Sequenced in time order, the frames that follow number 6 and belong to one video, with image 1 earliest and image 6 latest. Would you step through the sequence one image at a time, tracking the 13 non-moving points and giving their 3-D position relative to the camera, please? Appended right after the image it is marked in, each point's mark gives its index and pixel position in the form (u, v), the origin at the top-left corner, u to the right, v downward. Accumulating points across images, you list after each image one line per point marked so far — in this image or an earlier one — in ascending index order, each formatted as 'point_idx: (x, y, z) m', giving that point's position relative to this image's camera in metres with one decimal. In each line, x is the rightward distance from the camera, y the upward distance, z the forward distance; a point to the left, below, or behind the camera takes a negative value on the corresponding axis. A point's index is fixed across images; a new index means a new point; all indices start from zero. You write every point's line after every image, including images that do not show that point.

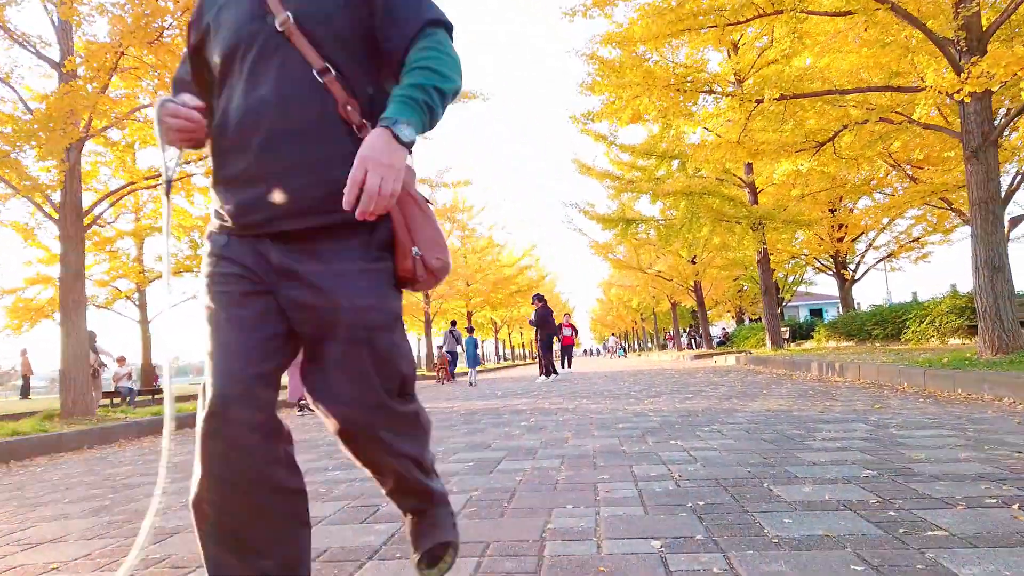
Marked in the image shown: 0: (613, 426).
0: (+0.8, -1.1, +5.1) m
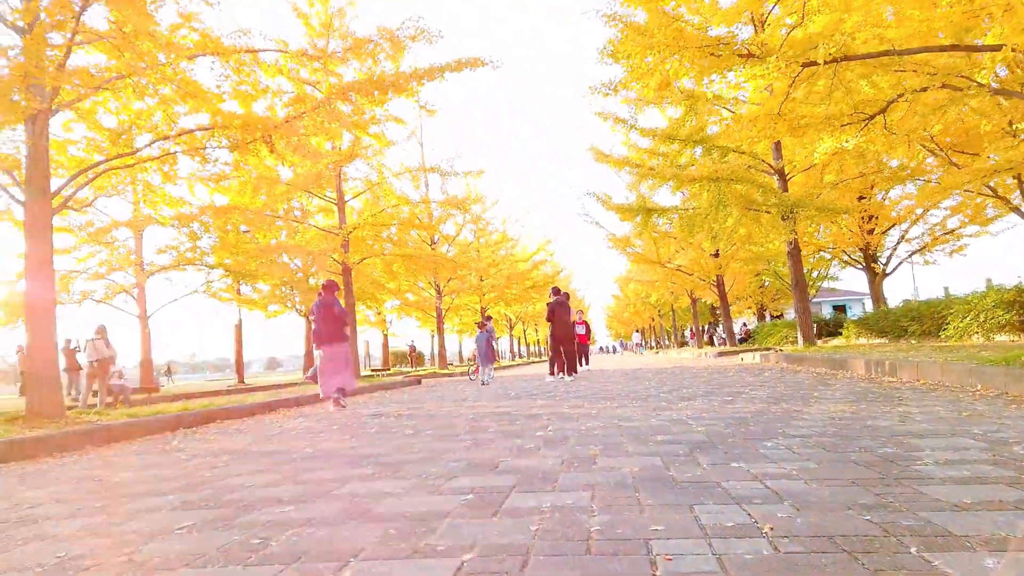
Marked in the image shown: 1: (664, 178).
0: (+0.9, -1.0, +4.1) m
1: (+4.0, +2.8, +16.0) m
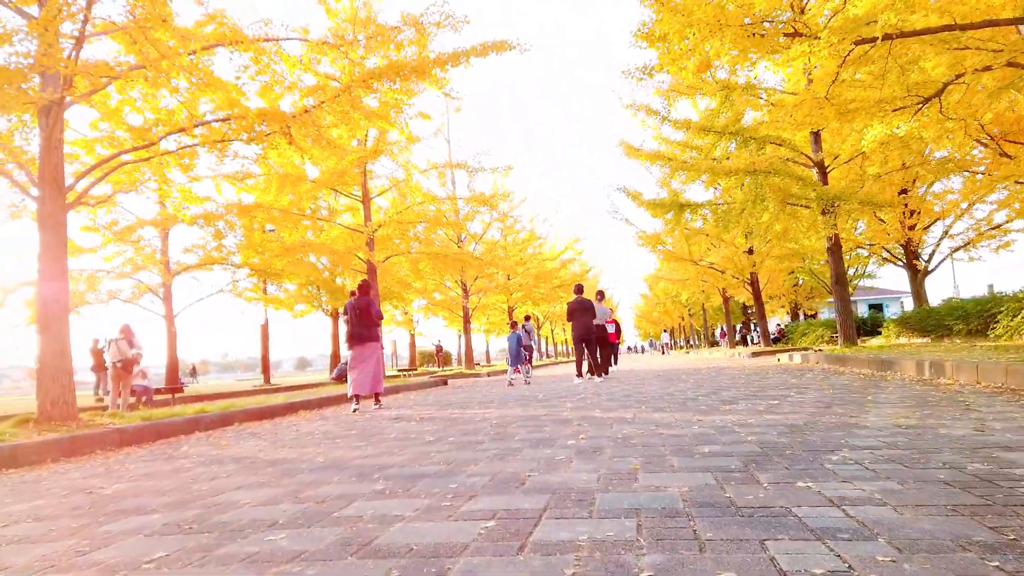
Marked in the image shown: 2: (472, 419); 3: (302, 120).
0: (+1.1, -1.0, +3.7) m
1: (+4.6, +2.9, +15.4) m
2: (-0.4, -1.4, +6.6) m
3: (-2.9, +2.3, +8.6) m
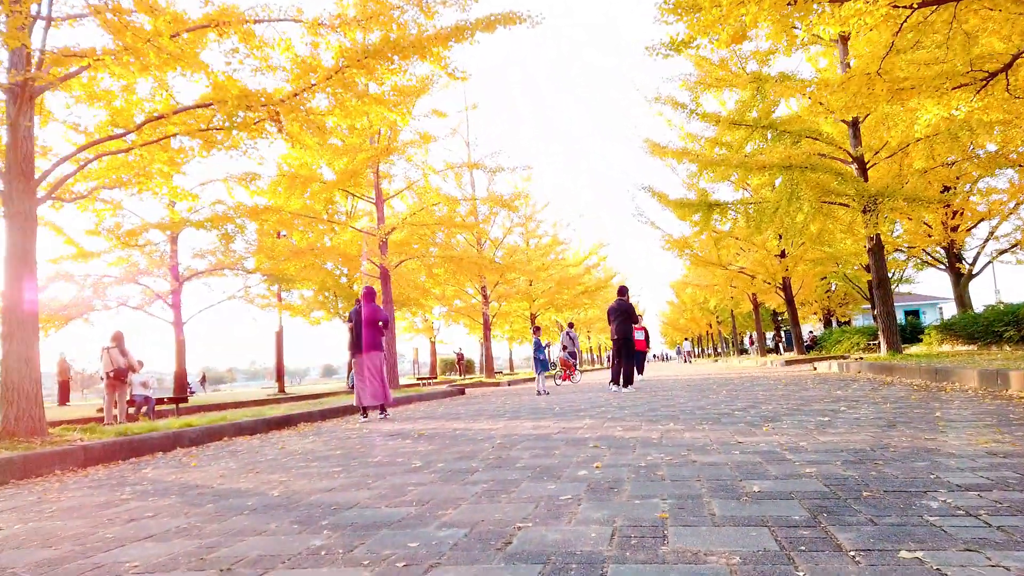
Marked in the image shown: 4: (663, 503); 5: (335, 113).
0: (+1.0, -0.9, +2.8) m
1: (+5.0, +2.8, +14.5) m
2: (-0.4, -1.4, +5.8) m
3: (-2.8, +2.3, +8.0) m
4: (+0.6, -0.9, +2.6) m
5: (-2.4, +2.4, +8.5) m
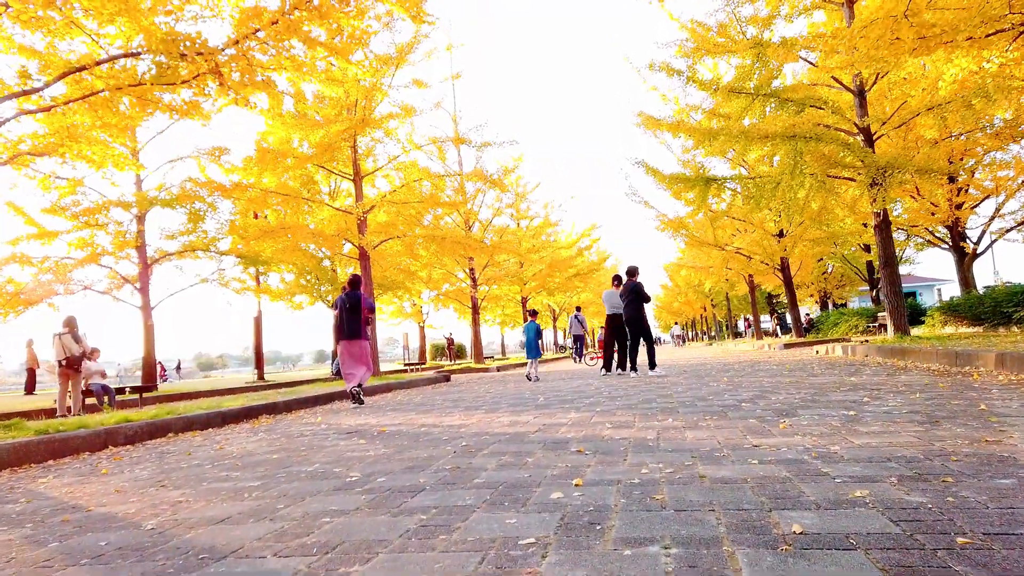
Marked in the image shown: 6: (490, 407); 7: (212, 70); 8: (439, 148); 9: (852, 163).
0: (+0.8, -0.8, +2.0) m
1: (+4.7, +3.2, +13.6) m
2: (-0.6, -1.2, +4.9) m
3: (-3.0, +2.6, +7.0) m
4: (+0.4, -0.8, +1.8) m
5: (-2.7, +2.7, +7.6) m
6: (-0.2, -1.3, +7.0) m
7: (-3.3, +2.4, +6.9) m
8: (-2.1, +3.9, +17.5) m
9: (+7.0, +2.6, +12.8) m
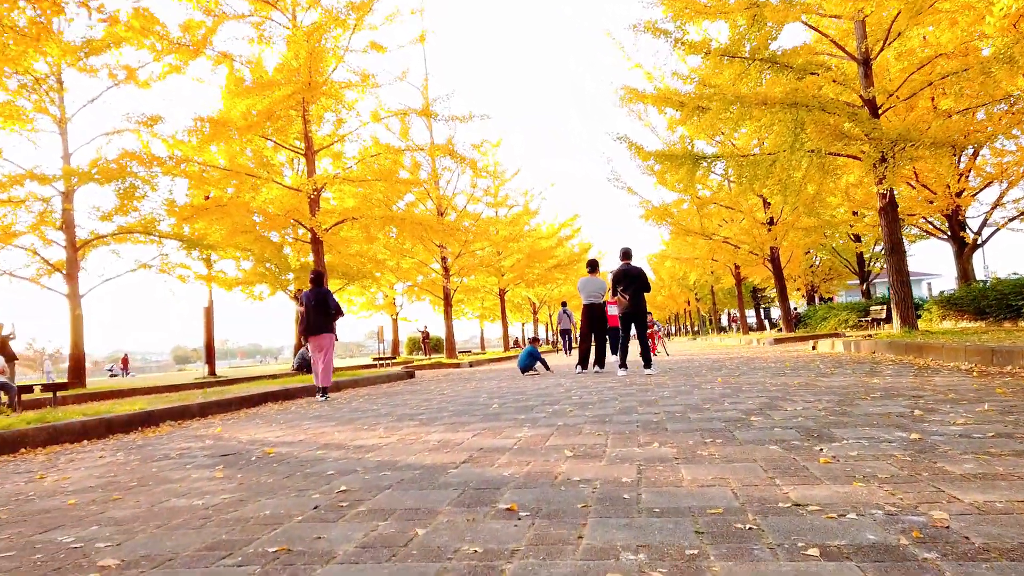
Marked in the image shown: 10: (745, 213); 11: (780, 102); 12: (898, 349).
0: (+0.5, -0.6, +0.6) m
1: (+4.1, +3.5, +12.2) m
2: (-1.0, -1.0, +3.5) m
3: (-3.5, +2.8, +5.5) m
4: (+0.1, -0.6, +0.4) m
5: (-3.2, +2.9, +6.0) m
6: (-0.7, -1.1, +5.6) m
7: (-3.8, +2.7, +5.4) m
8: (-2.8, +4.2, +16.0) m
9: (+6.4, +2.8, +11.5) m
10: (+7.5, +2.4, +19.9) m
11: (+4.9, +3.4, +11.4) m
12: (+6.0, -0.9, +9.7) m
